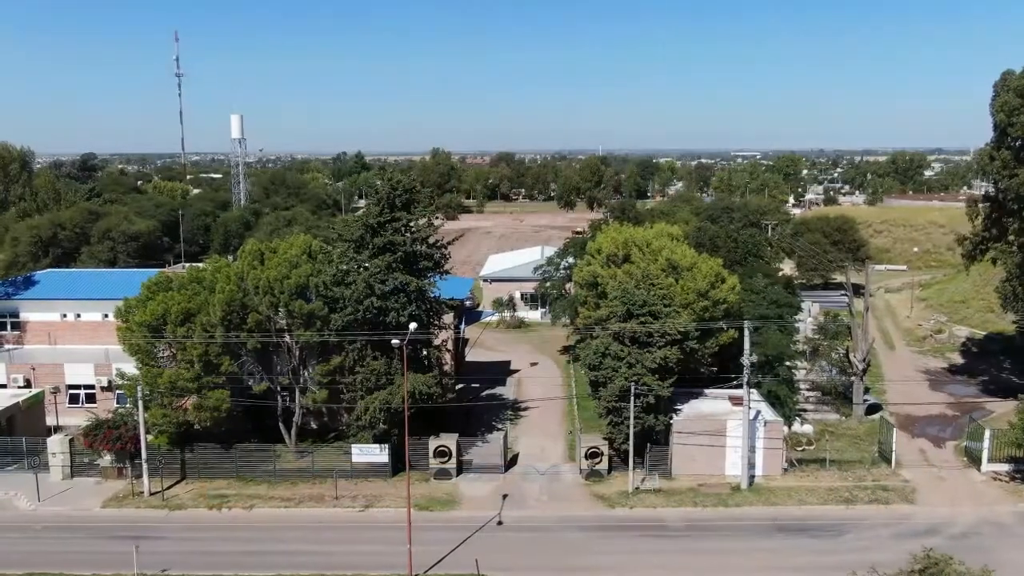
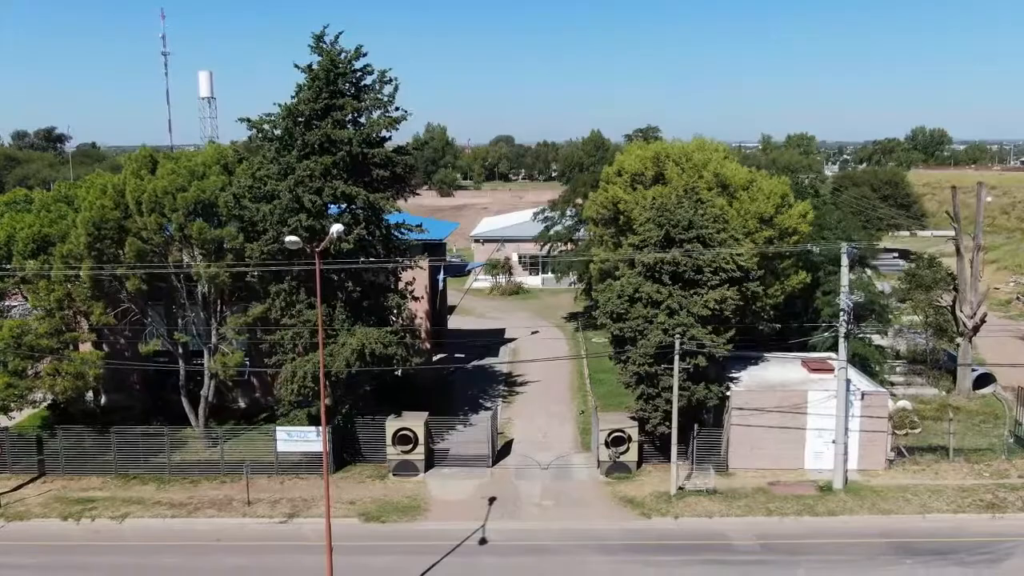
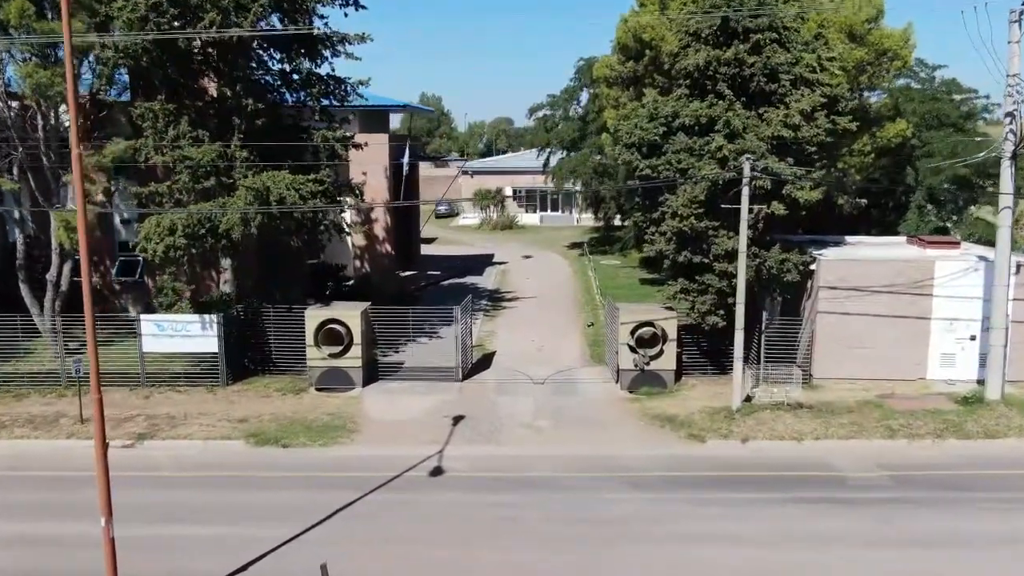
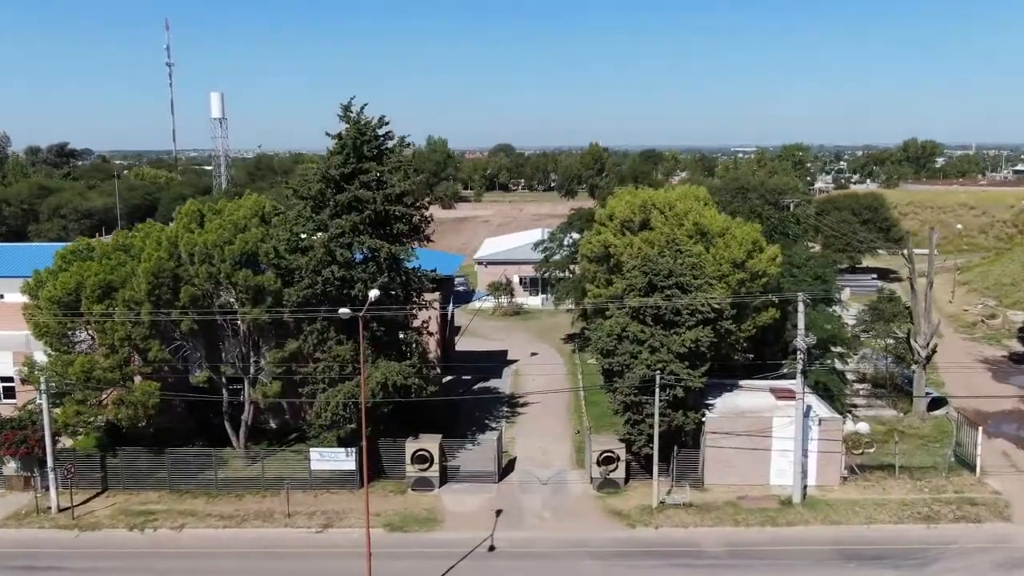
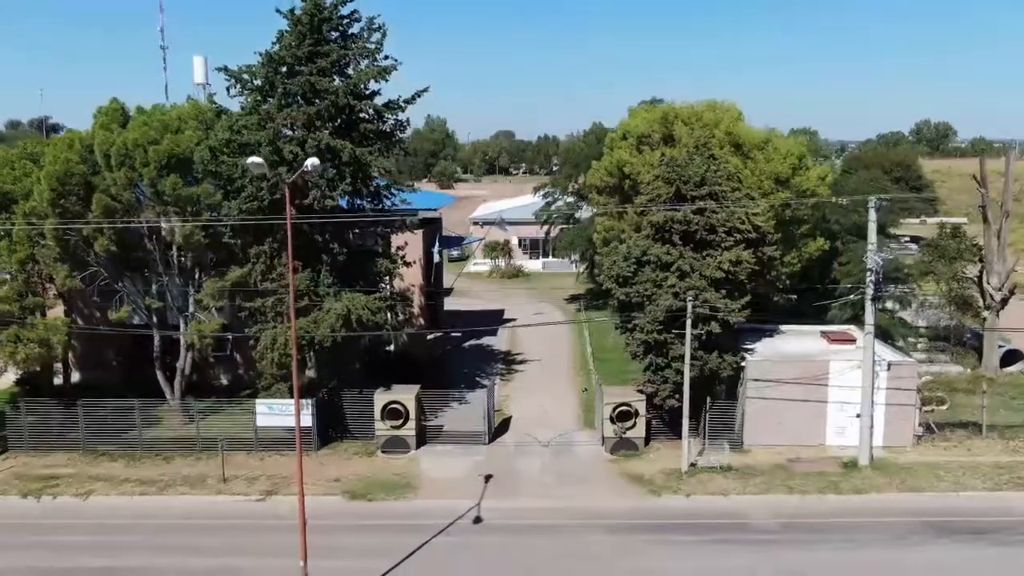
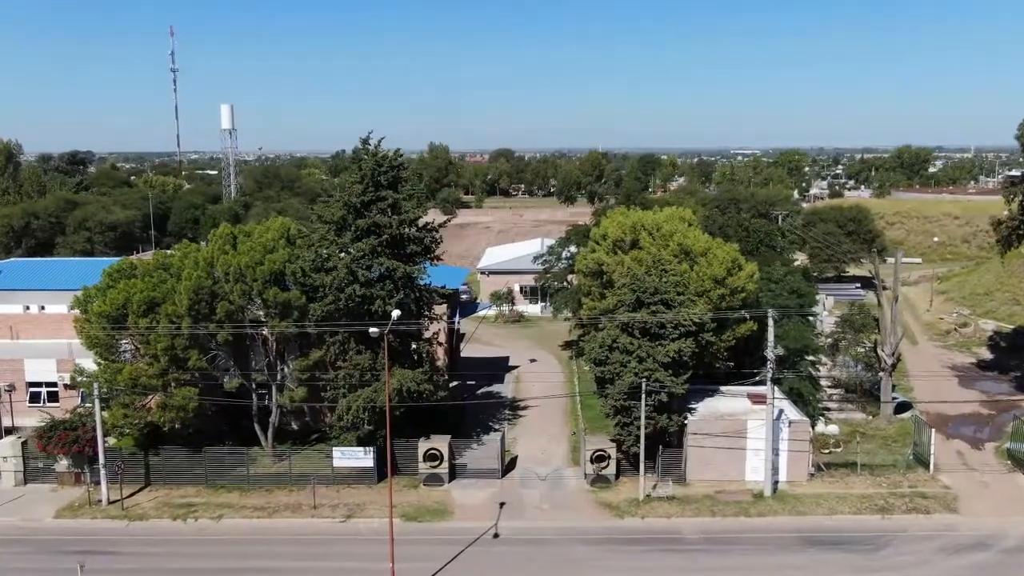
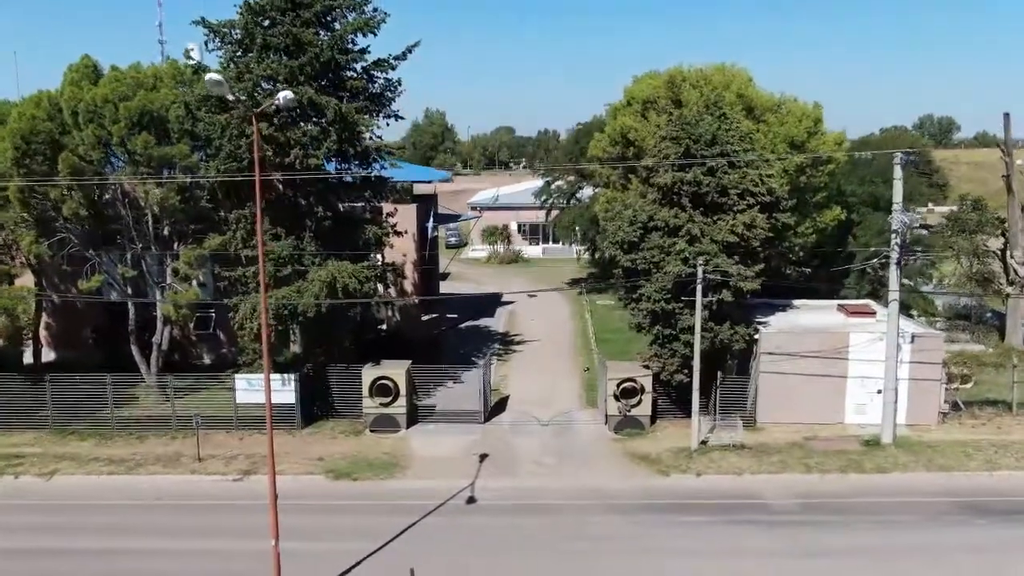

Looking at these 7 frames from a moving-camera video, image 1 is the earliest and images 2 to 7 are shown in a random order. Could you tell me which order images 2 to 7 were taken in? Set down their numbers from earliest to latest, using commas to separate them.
6, 4, 2, 5, 7, 3
